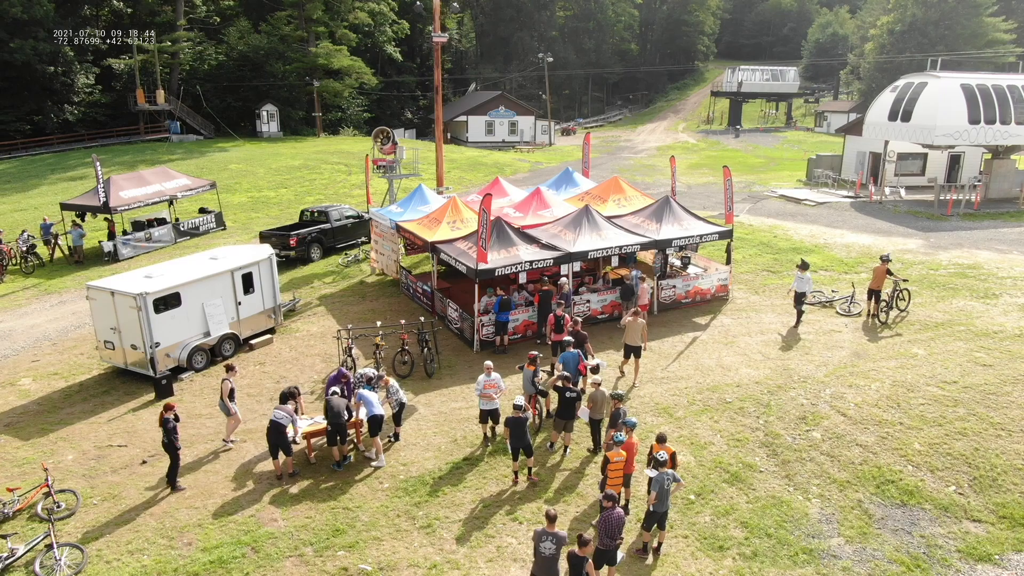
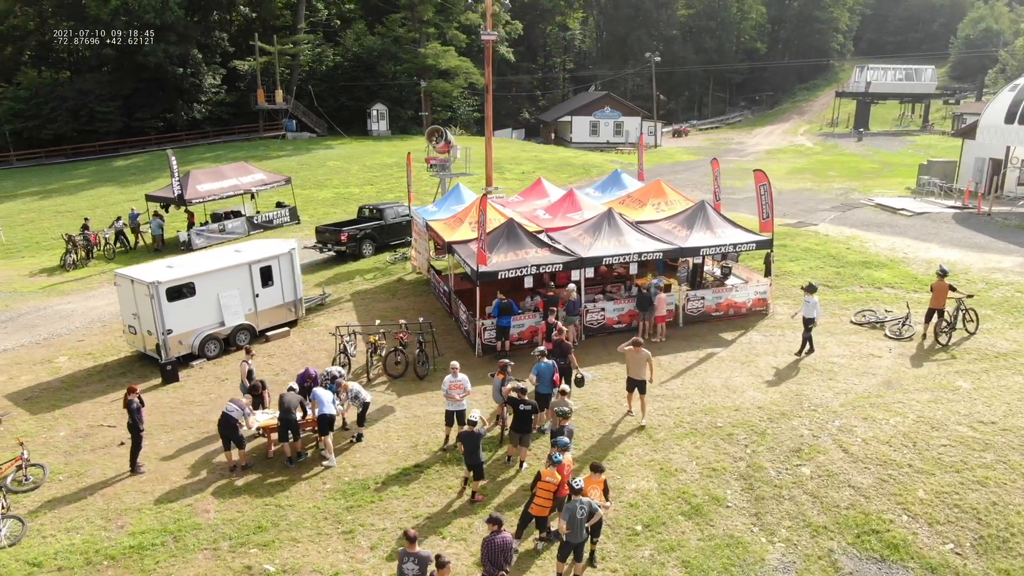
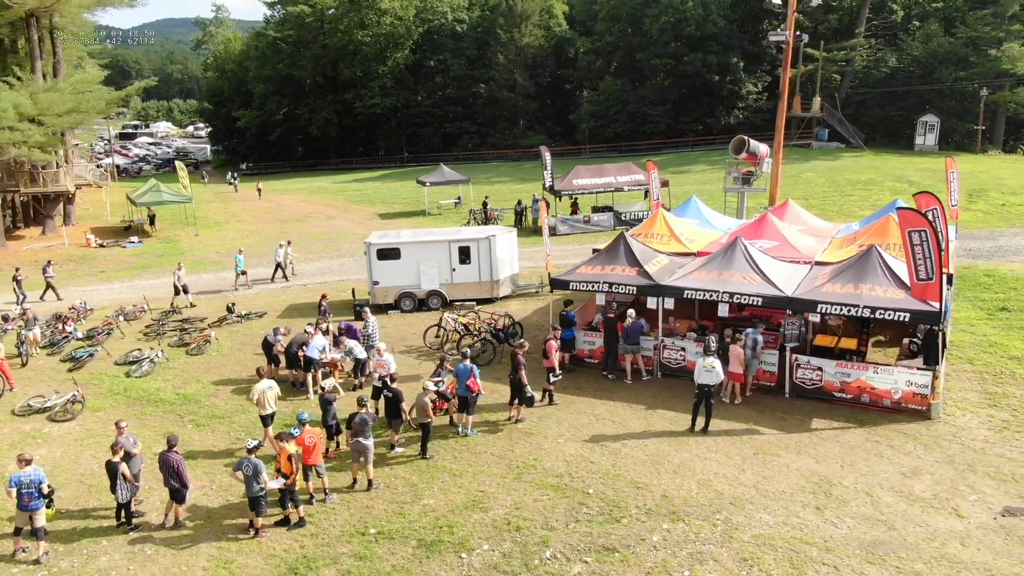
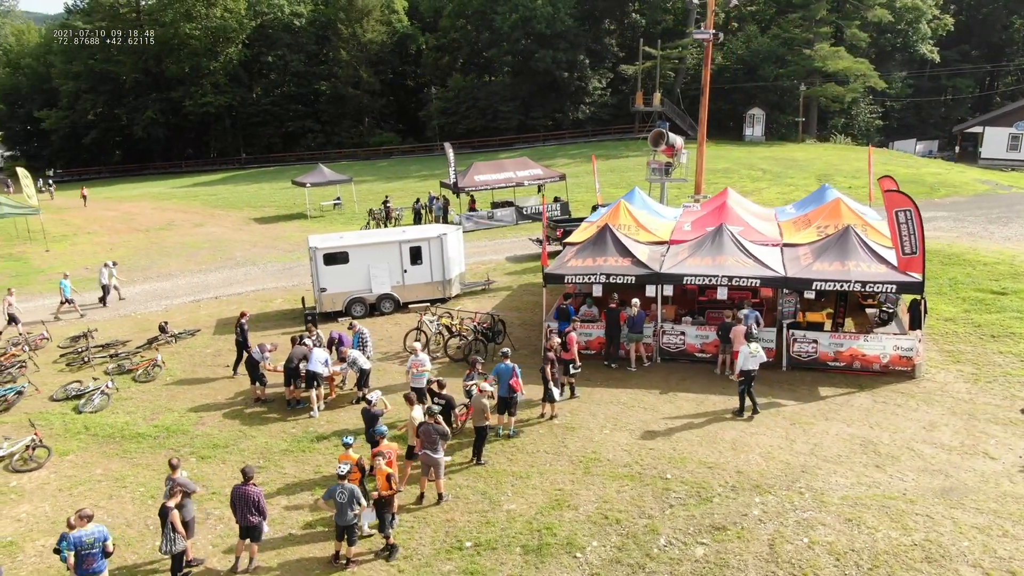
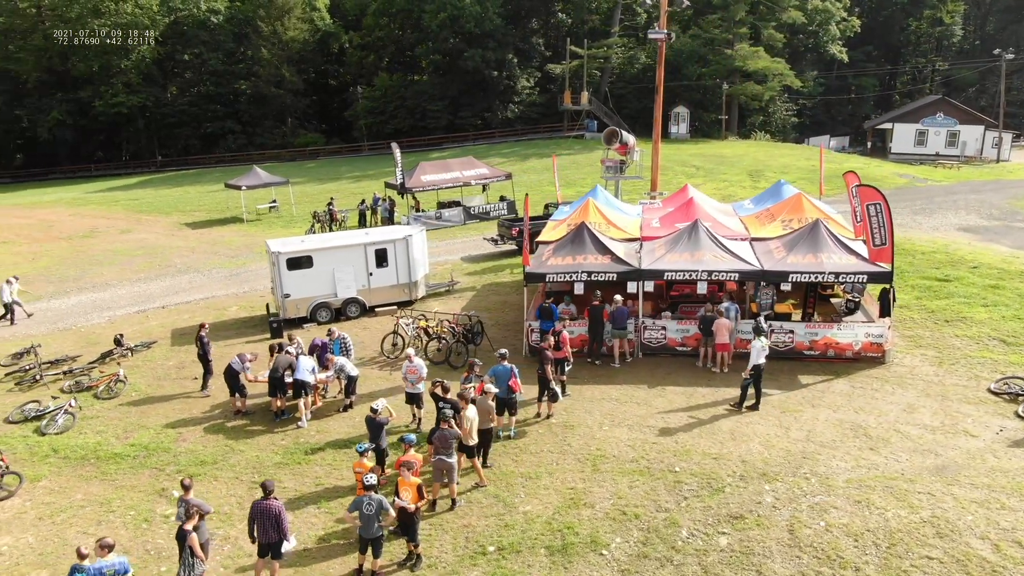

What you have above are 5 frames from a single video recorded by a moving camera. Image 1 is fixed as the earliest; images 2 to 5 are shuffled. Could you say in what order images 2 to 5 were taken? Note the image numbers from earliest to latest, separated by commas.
2, 5, 4, 3
